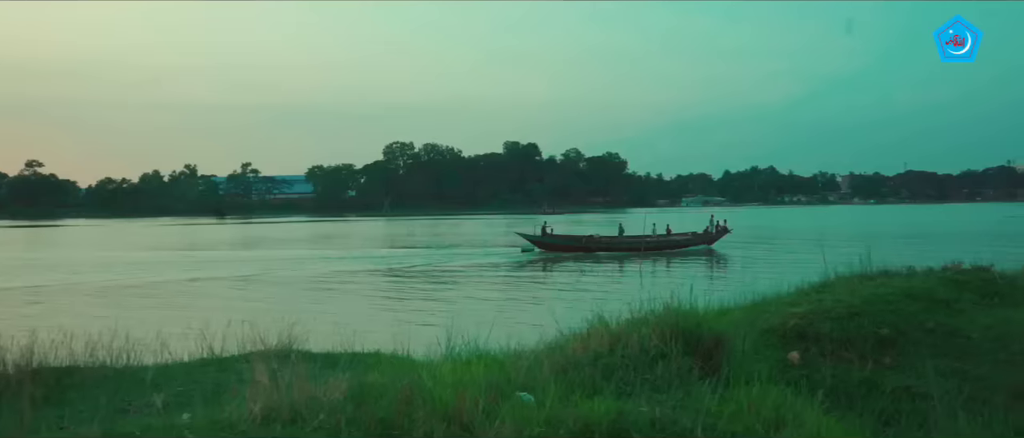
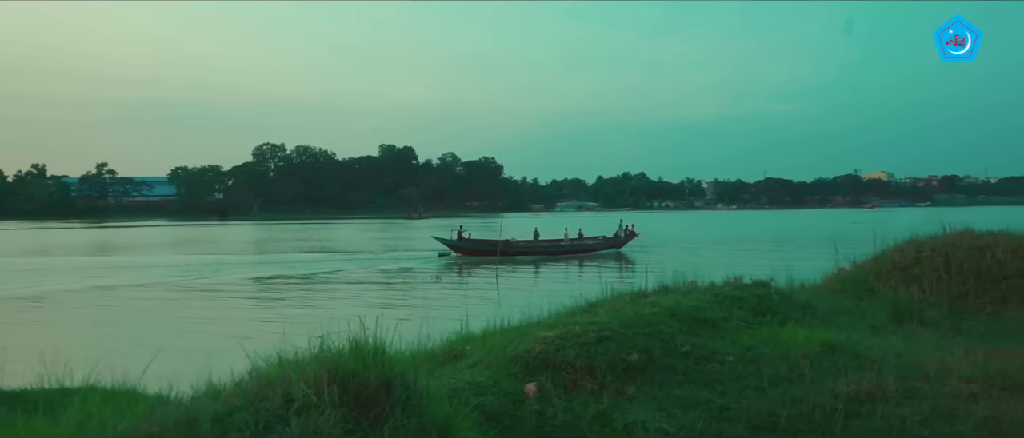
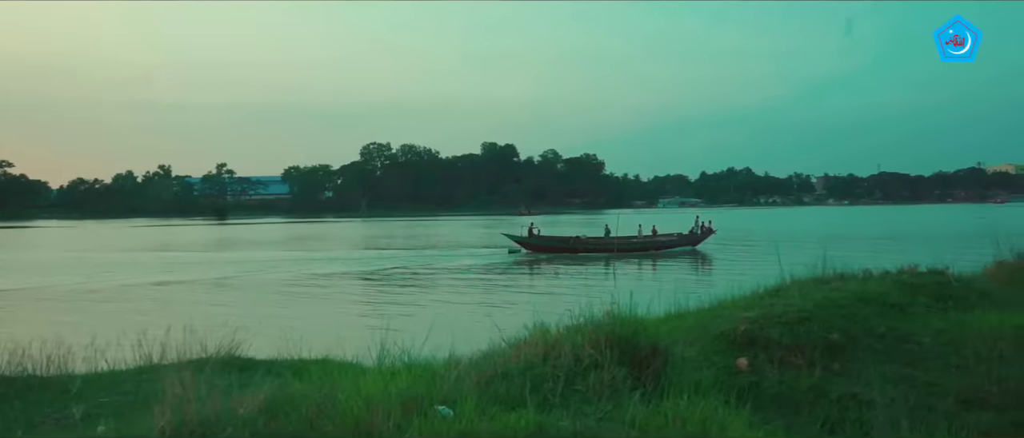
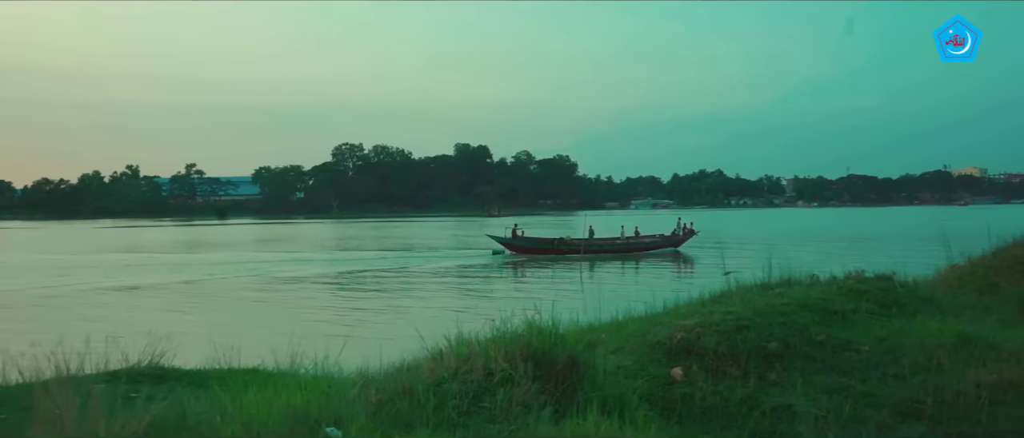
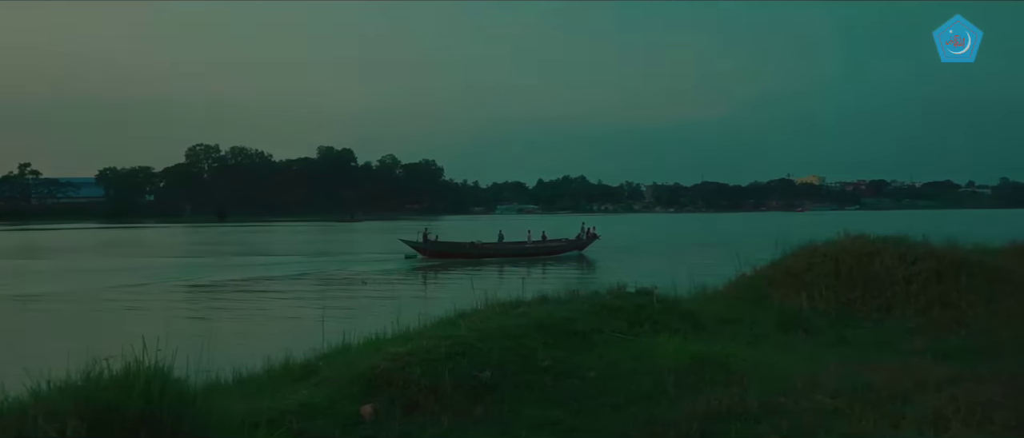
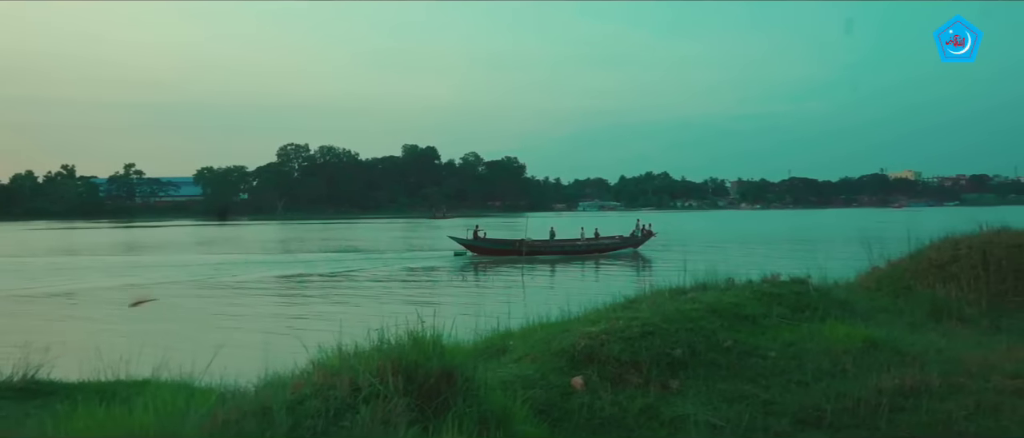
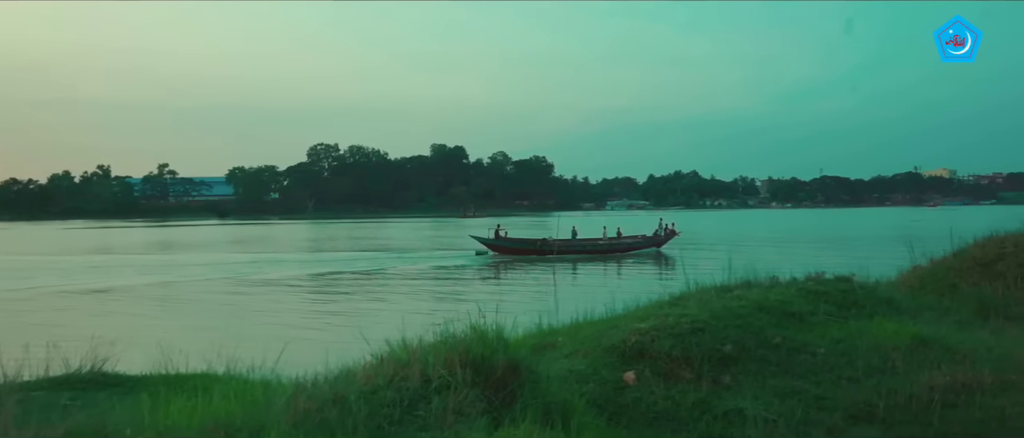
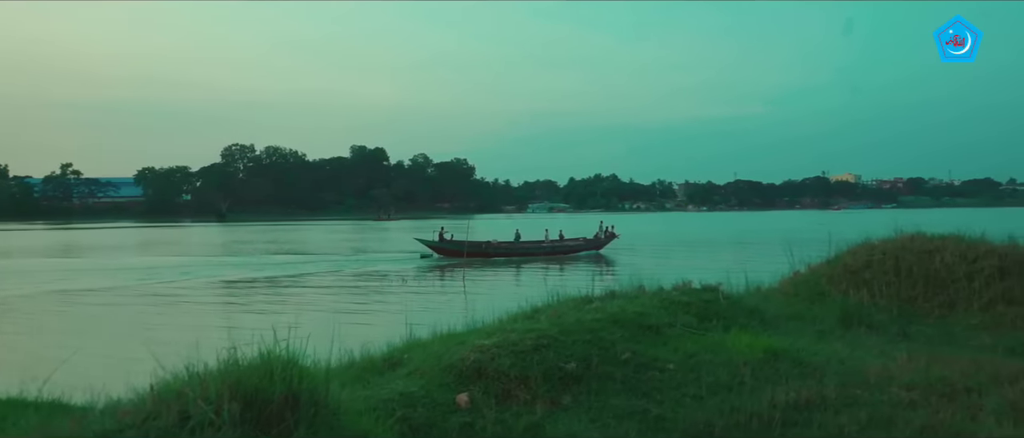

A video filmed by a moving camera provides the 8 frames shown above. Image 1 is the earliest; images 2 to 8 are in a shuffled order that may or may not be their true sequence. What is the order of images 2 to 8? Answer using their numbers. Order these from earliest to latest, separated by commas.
3, 4, 7, 6, 2, 8, 5
